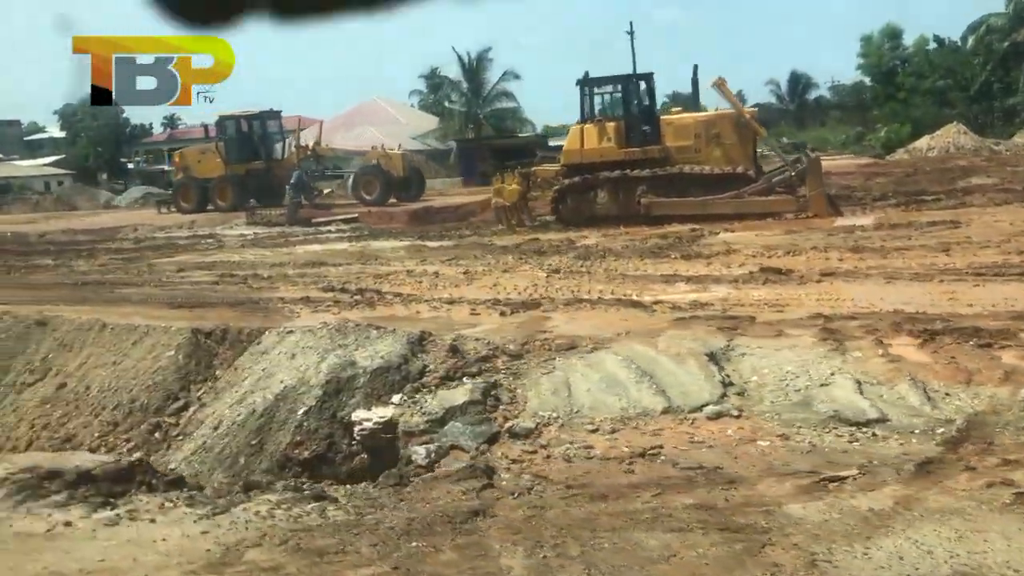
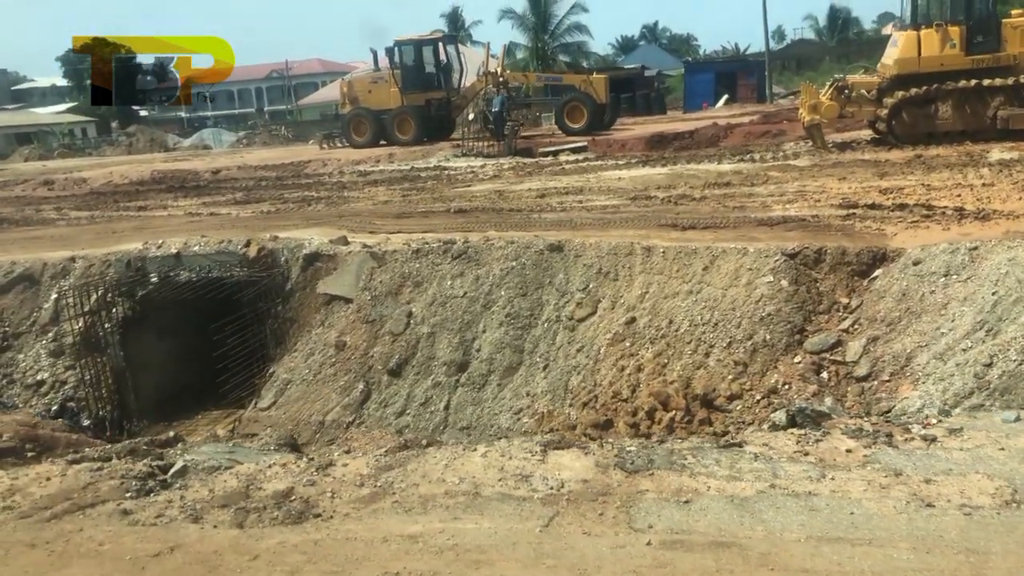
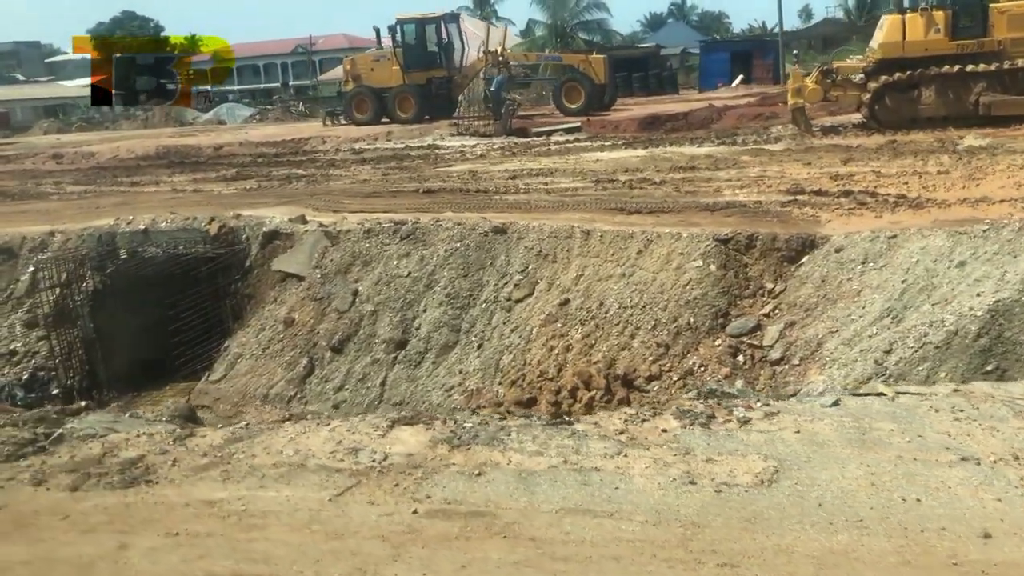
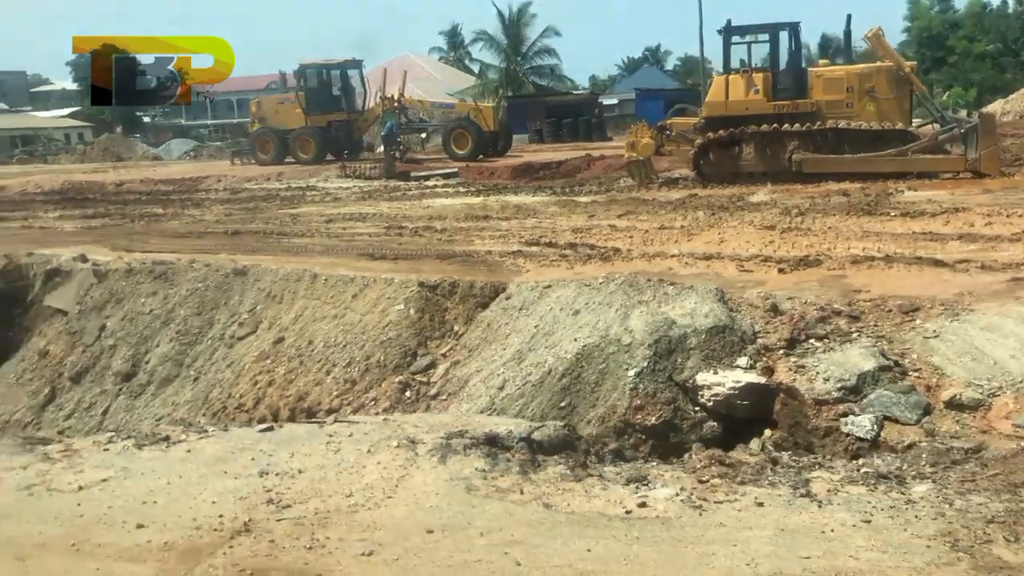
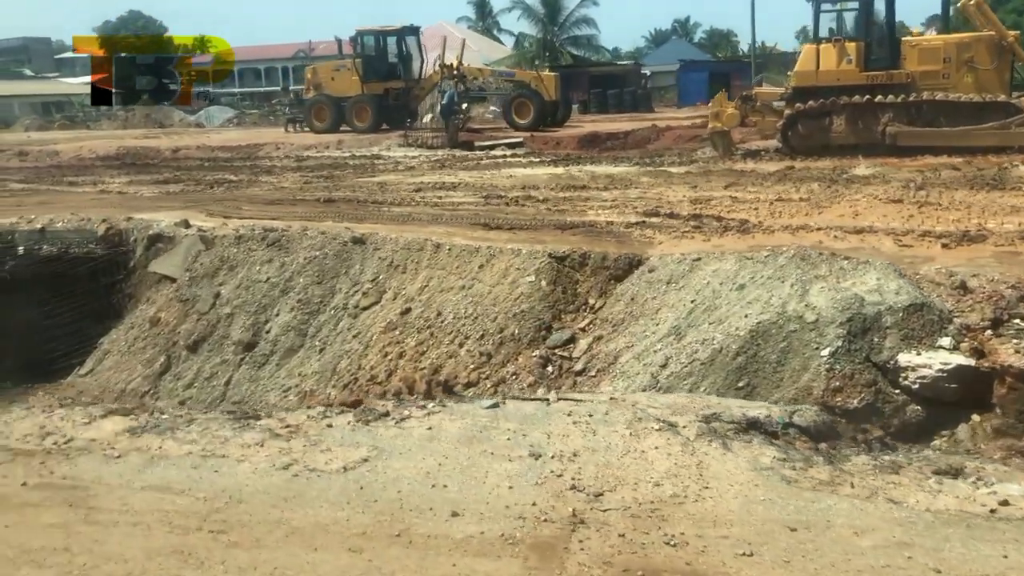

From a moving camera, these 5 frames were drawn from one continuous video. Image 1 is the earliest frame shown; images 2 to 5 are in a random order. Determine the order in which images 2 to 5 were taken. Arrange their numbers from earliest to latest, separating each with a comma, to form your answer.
4, 5, 3, 2
